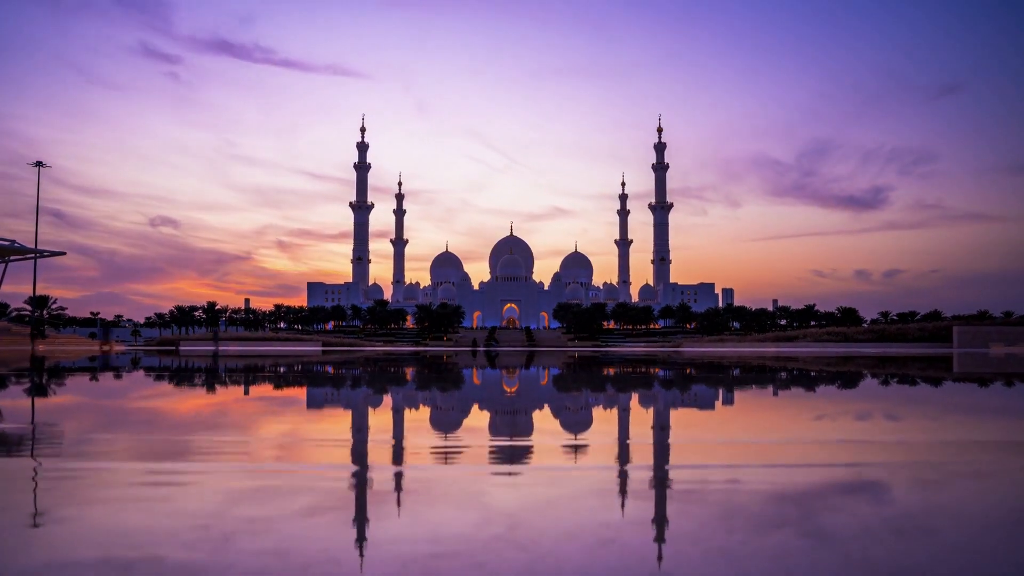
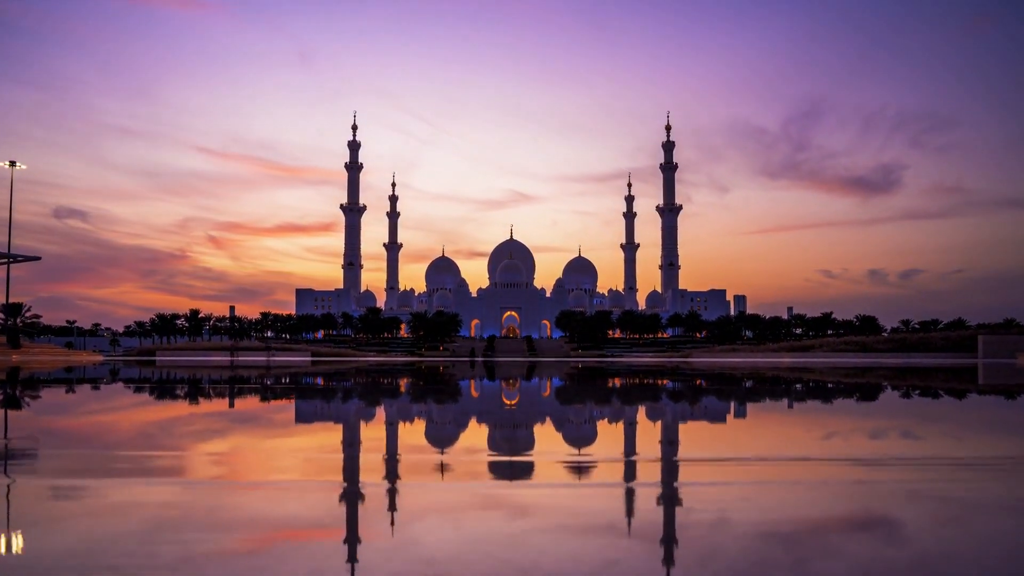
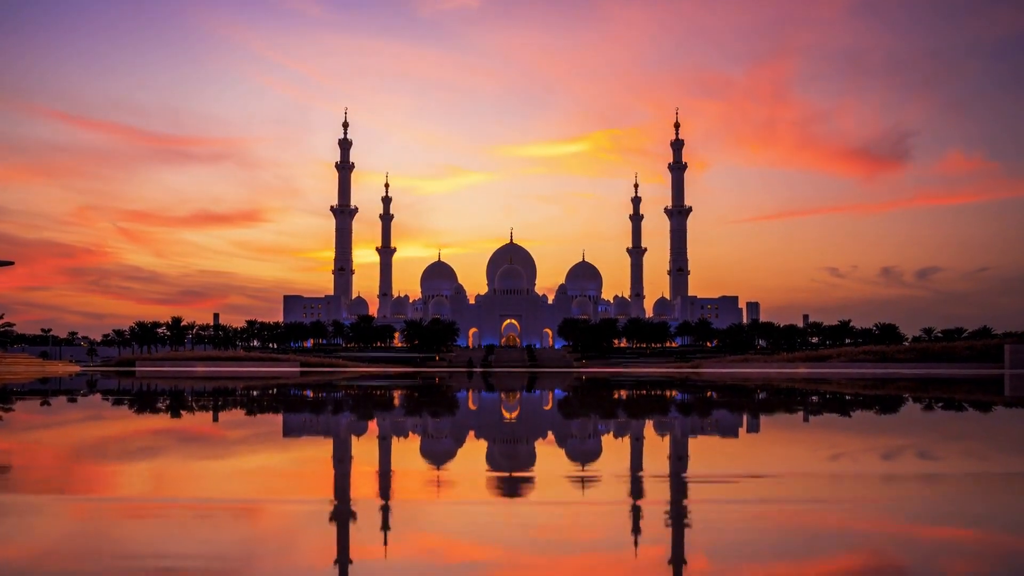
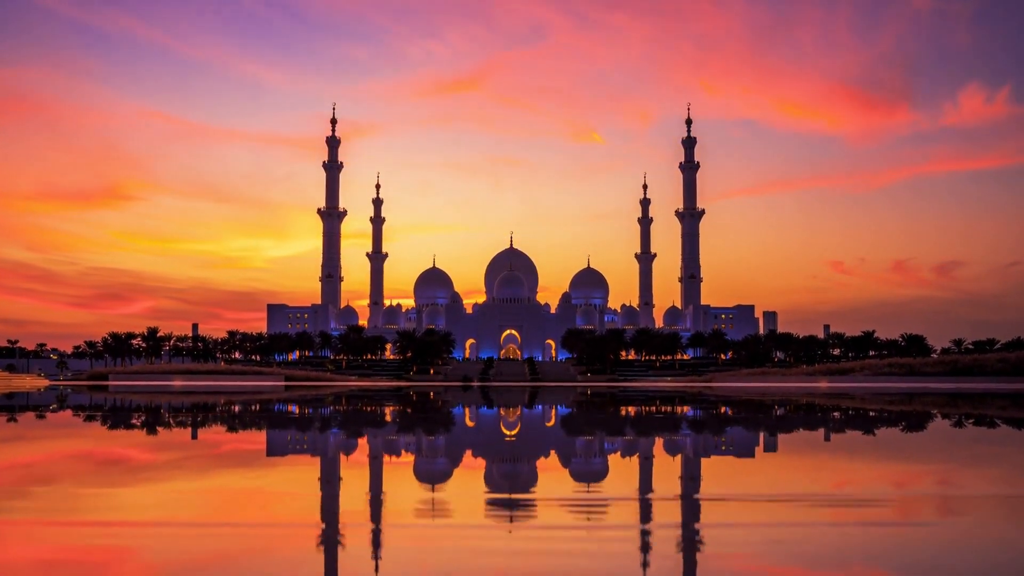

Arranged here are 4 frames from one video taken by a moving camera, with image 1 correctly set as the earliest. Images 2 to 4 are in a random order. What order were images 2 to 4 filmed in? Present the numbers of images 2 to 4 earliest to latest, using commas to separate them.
2, 3, 4
